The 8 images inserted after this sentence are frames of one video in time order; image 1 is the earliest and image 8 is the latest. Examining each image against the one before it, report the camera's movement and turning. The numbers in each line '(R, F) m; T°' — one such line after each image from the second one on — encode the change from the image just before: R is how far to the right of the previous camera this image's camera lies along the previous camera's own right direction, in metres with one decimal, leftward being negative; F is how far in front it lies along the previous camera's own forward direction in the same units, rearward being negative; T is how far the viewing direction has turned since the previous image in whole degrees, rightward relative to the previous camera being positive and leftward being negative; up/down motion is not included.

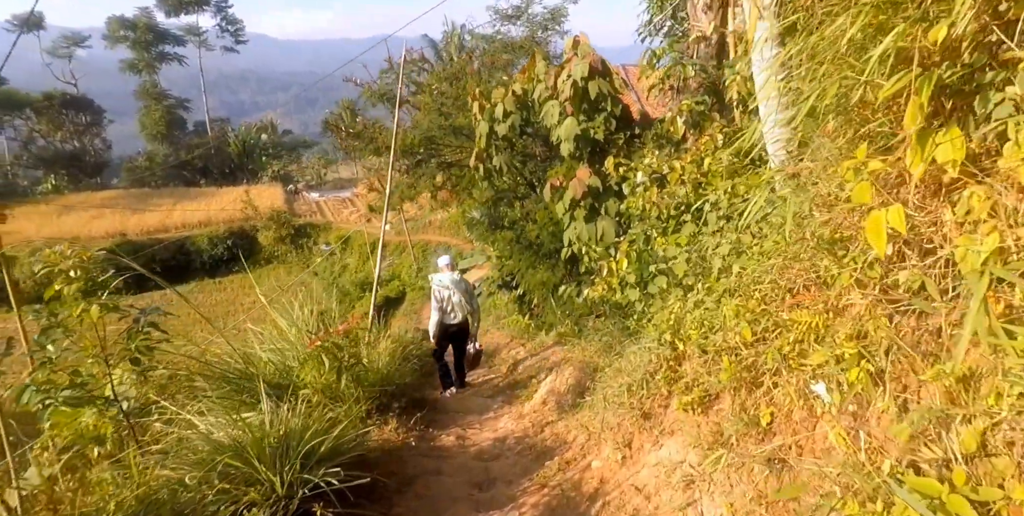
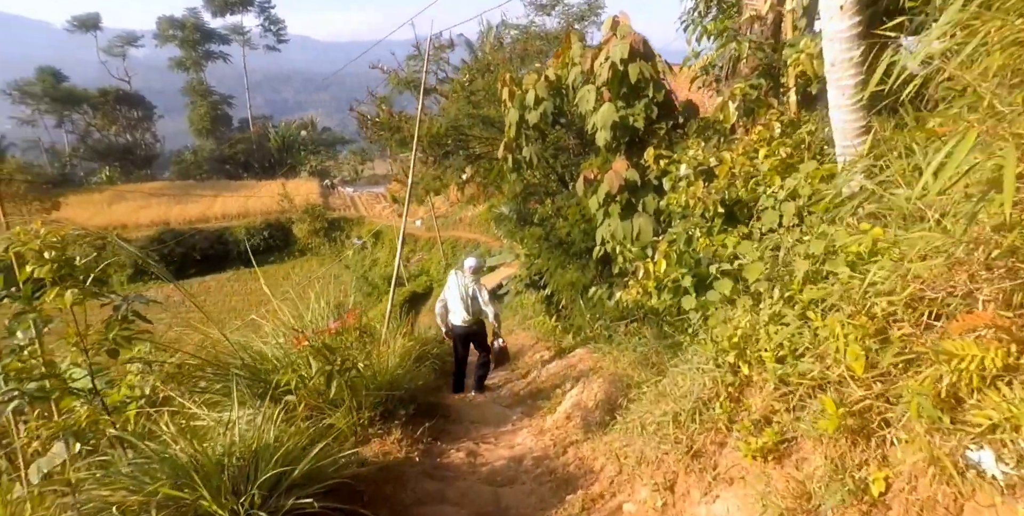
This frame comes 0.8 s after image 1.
(0.0, +0.5) m; -2°
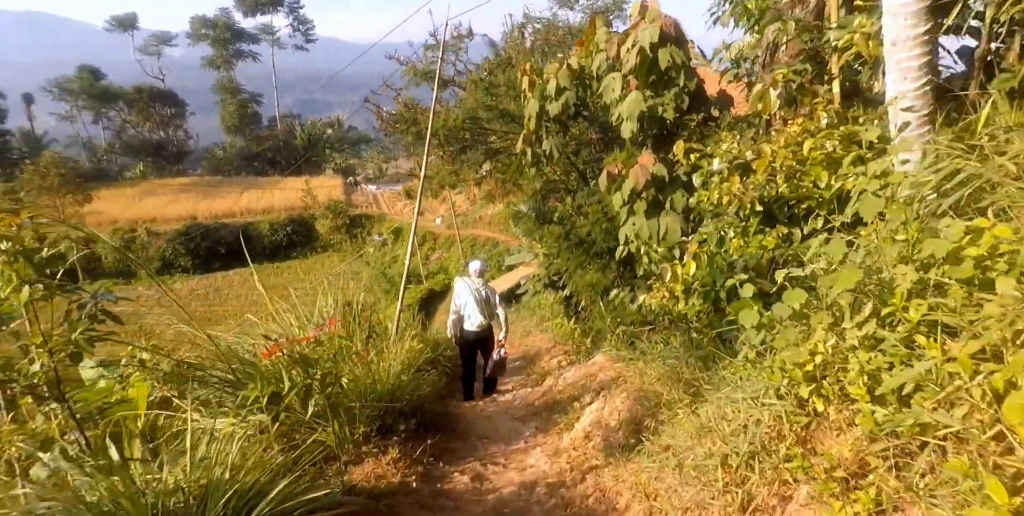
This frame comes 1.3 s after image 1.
(0.0, +0.4) m; -2°
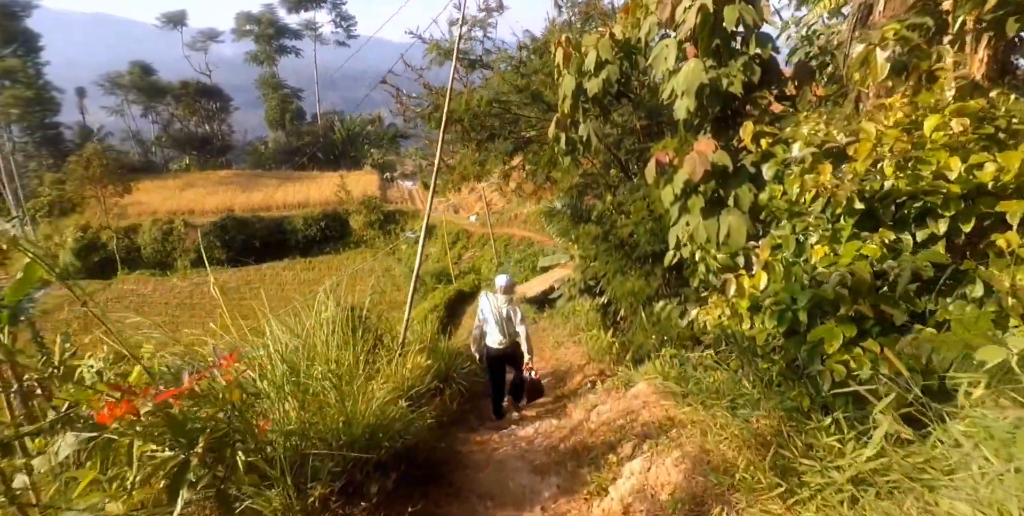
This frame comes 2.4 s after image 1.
(+0.1, +0.8) m; -3°
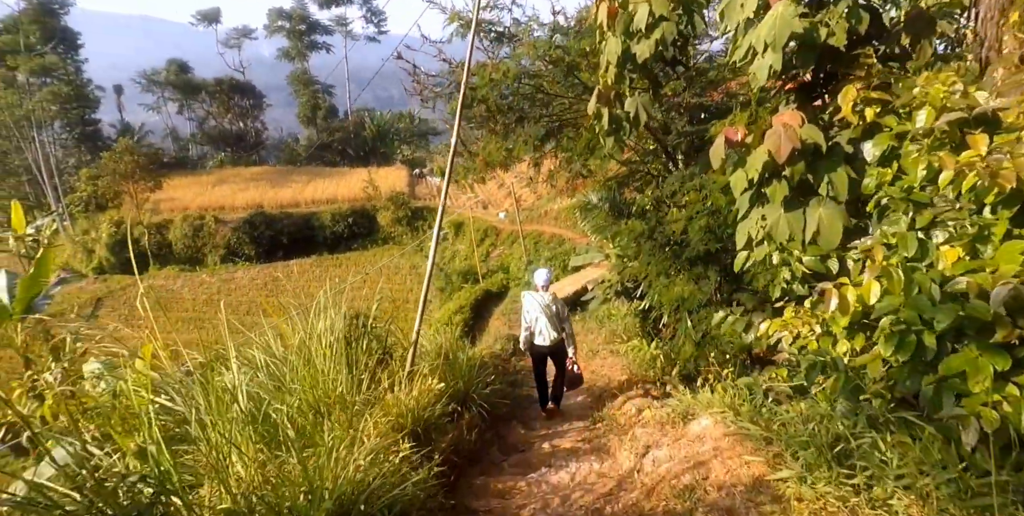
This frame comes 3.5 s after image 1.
(0.0, +0.8) m; -2°
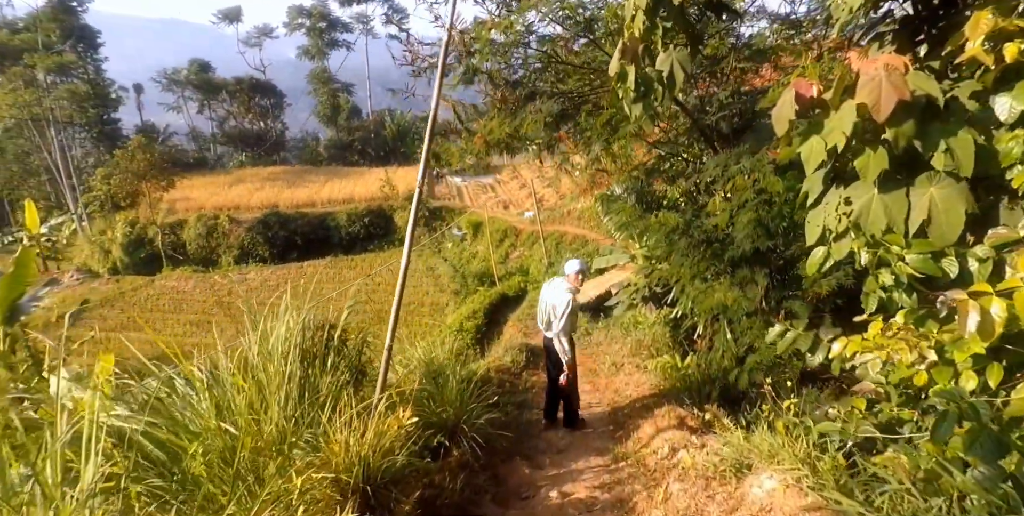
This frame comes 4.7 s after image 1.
(+0.1, +0.8) m; -2°
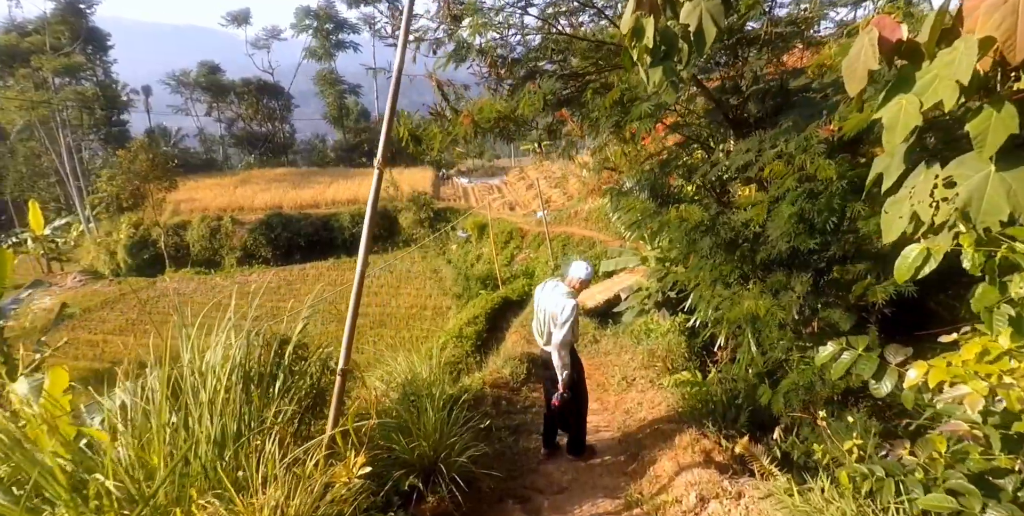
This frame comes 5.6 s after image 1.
(+0.1, +0.6) m; -1°
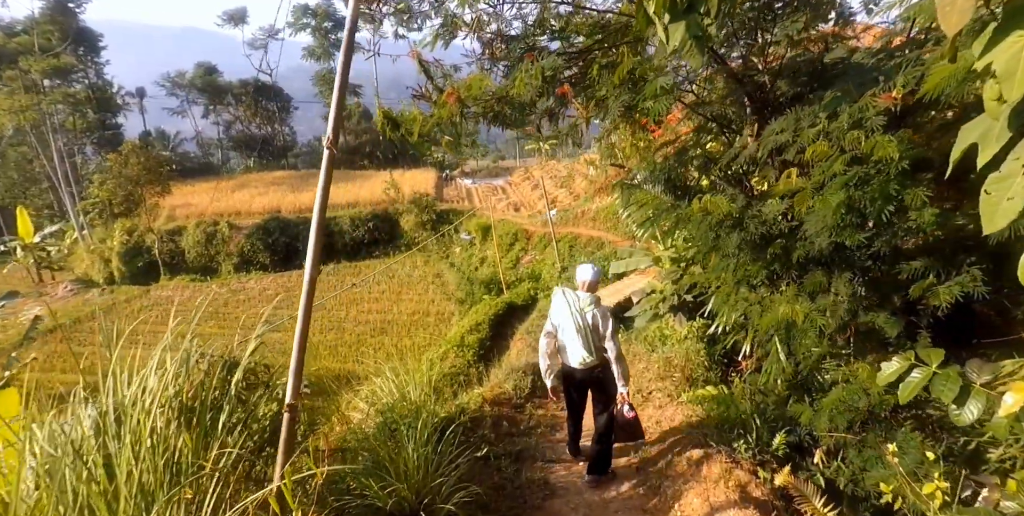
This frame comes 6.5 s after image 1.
(0.0, +0.5) m; -1°
